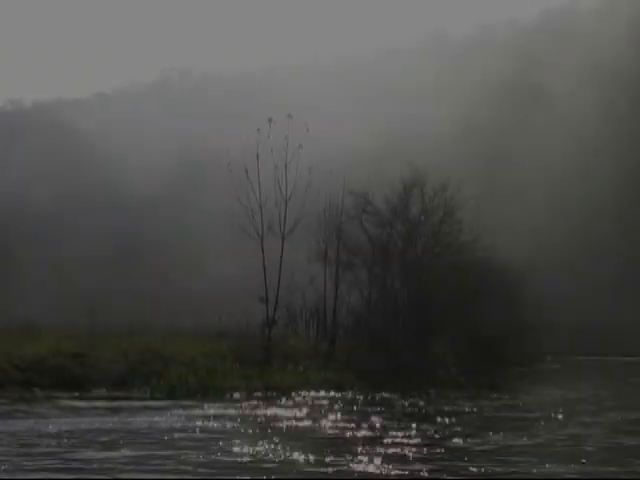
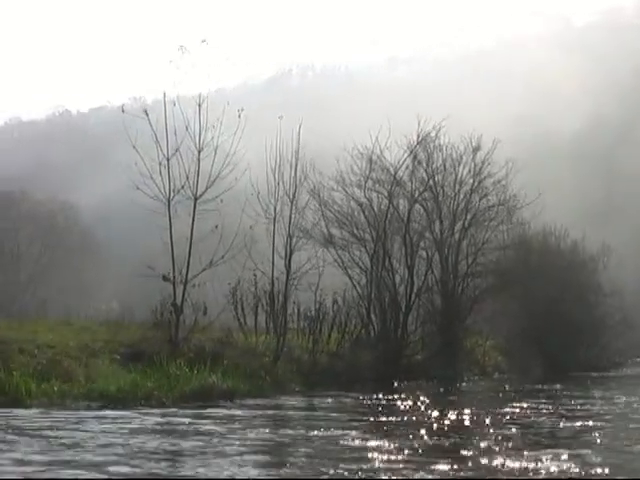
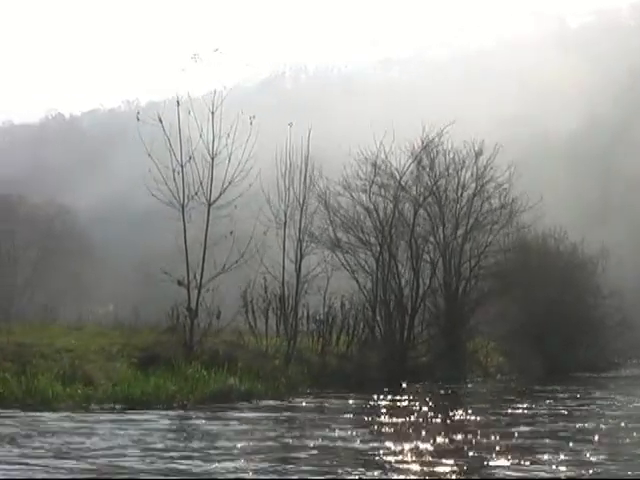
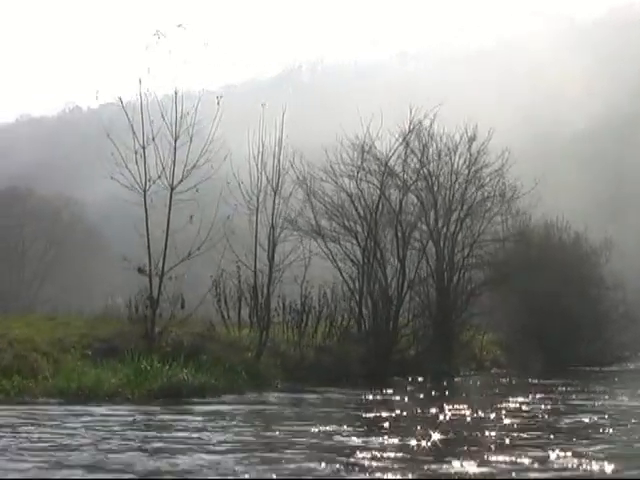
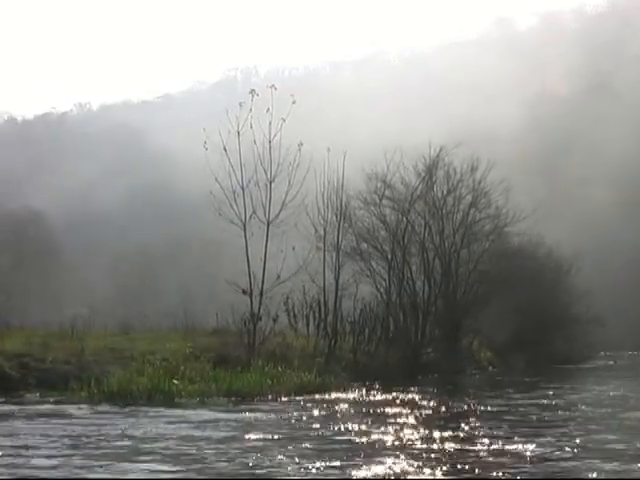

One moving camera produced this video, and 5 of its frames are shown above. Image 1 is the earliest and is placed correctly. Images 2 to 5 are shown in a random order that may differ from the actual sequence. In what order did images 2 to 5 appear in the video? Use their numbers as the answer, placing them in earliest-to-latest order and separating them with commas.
5, 3, 2, 4
